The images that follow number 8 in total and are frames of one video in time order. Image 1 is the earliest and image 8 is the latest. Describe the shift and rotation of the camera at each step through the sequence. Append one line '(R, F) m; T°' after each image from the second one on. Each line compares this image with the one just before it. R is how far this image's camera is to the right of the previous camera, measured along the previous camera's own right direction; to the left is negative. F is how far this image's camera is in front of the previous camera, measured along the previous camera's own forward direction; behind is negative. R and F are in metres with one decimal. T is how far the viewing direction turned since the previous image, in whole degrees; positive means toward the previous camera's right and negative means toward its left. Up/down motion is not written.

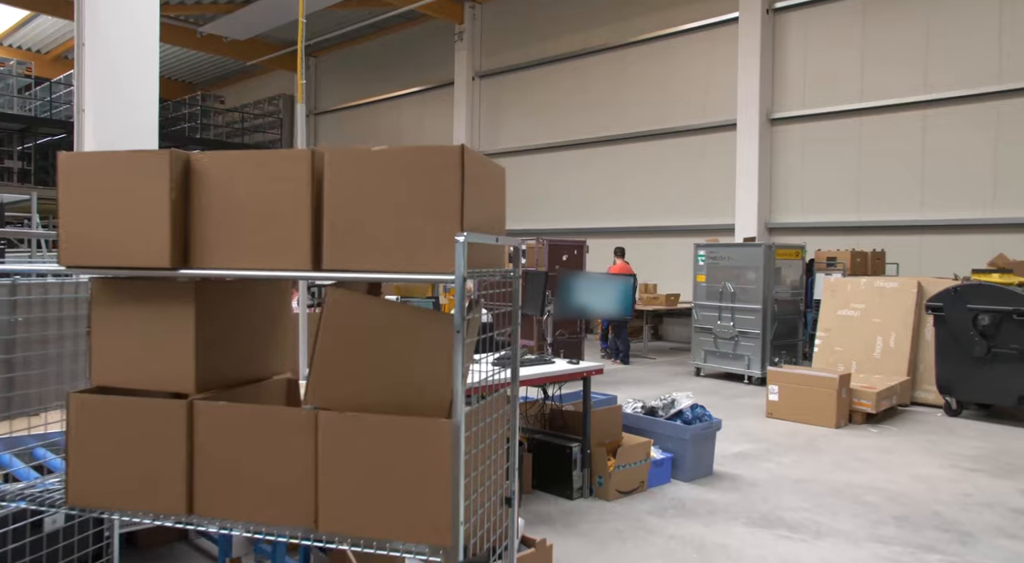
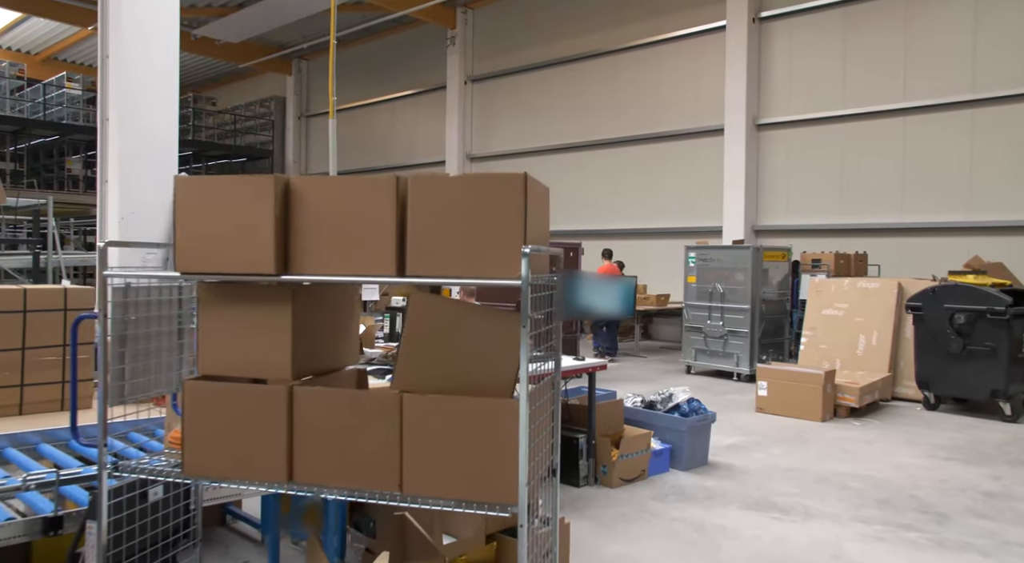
(-0.1, -0.2) m; +1°
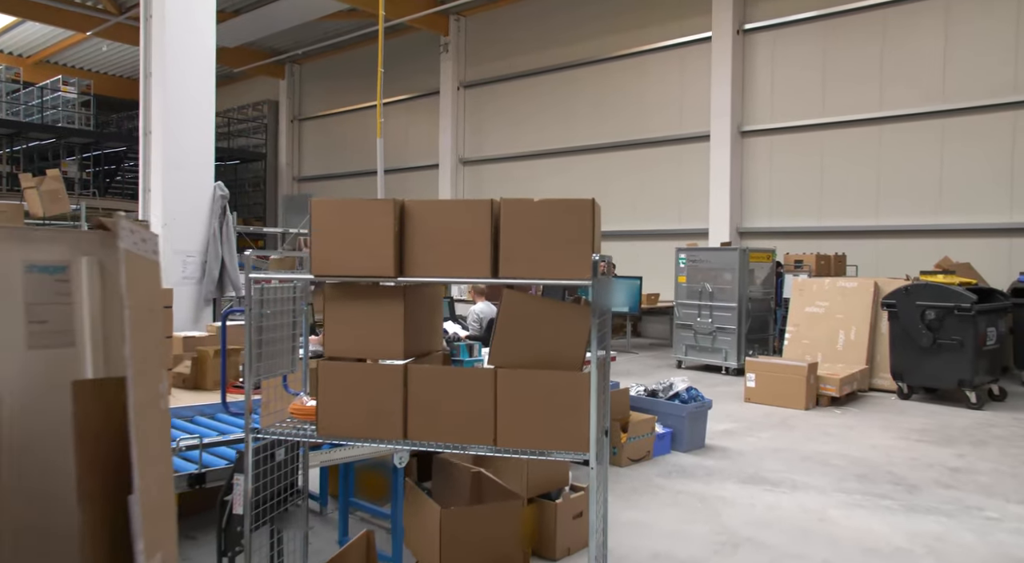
(-0.2, -0.4) m; +1°
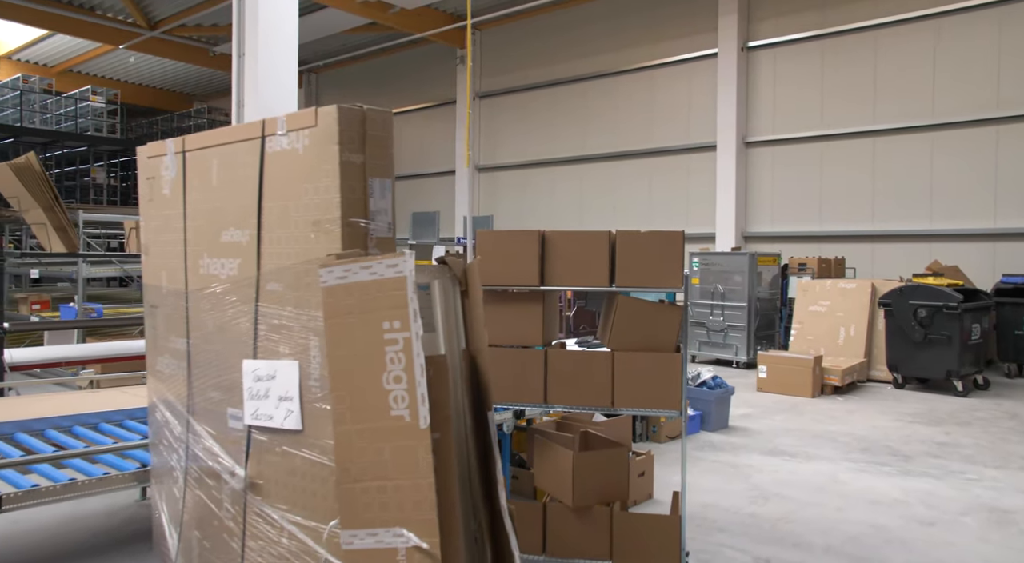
(-0.4, -0.7) m; 0°
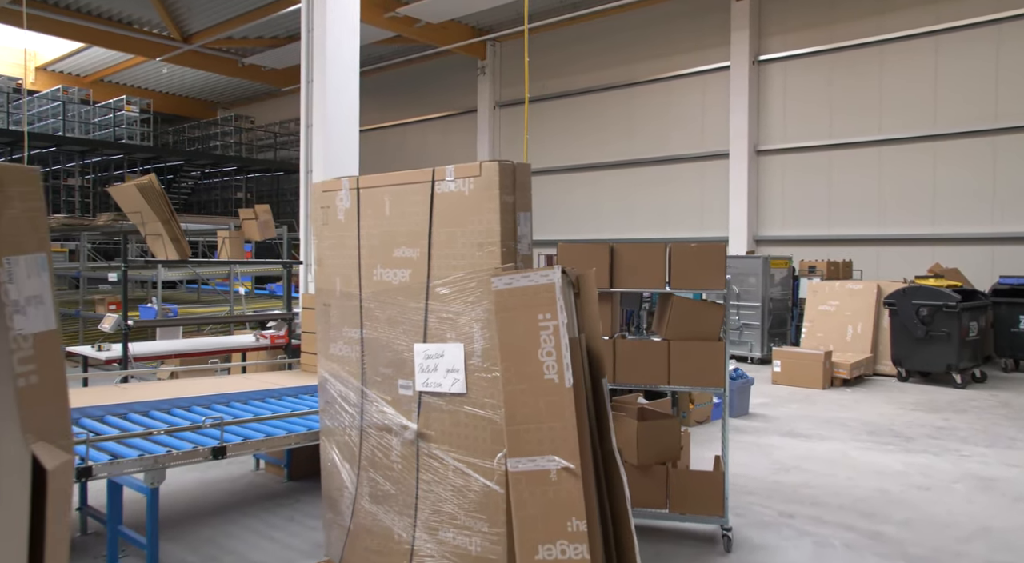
(-0.3, -0.7) m; 0°
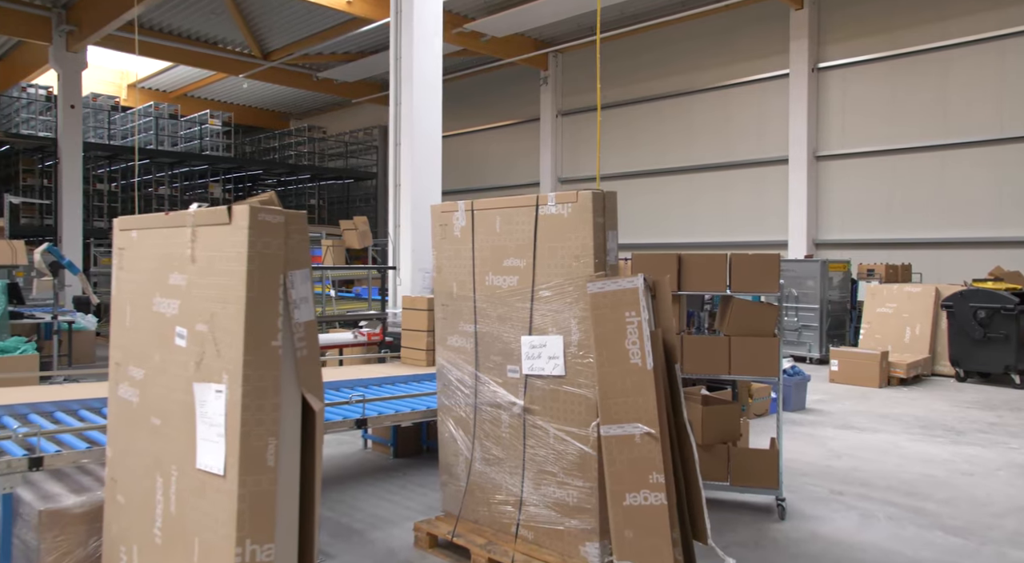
(-0.1, -0.6) m; -4°
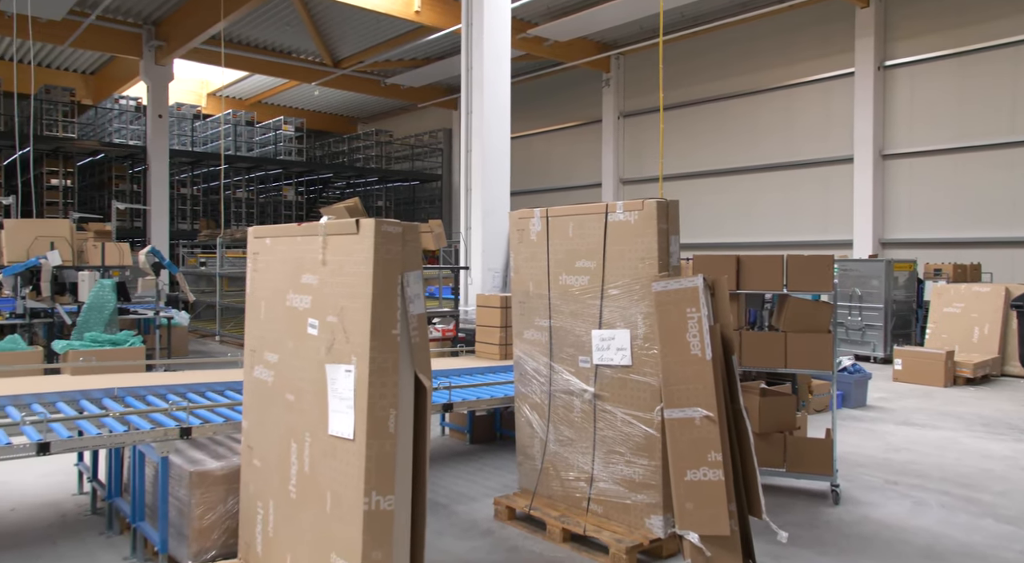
(0.0, -0.4) m; -4°
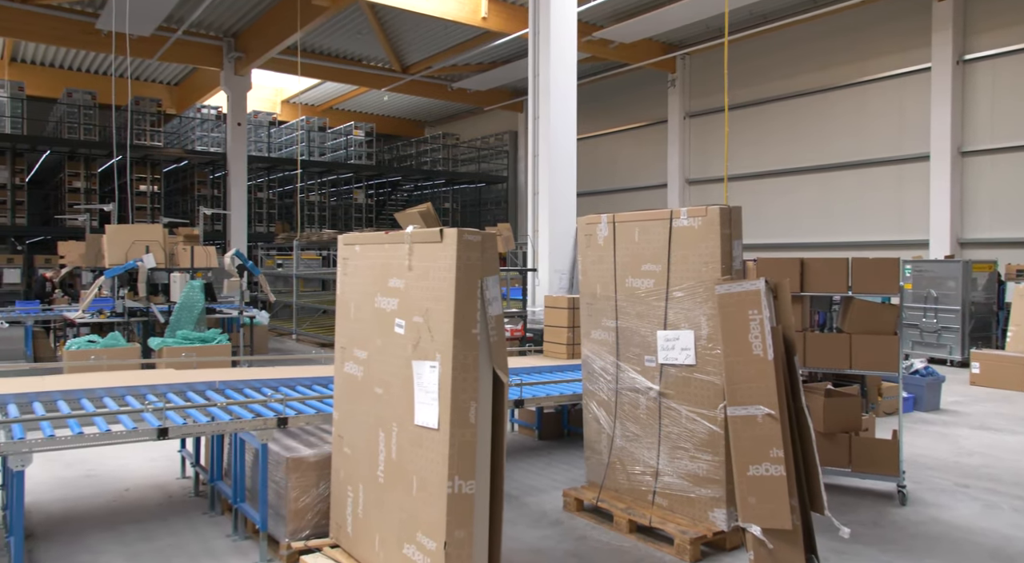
(0.0, -0.2) m; -5°
